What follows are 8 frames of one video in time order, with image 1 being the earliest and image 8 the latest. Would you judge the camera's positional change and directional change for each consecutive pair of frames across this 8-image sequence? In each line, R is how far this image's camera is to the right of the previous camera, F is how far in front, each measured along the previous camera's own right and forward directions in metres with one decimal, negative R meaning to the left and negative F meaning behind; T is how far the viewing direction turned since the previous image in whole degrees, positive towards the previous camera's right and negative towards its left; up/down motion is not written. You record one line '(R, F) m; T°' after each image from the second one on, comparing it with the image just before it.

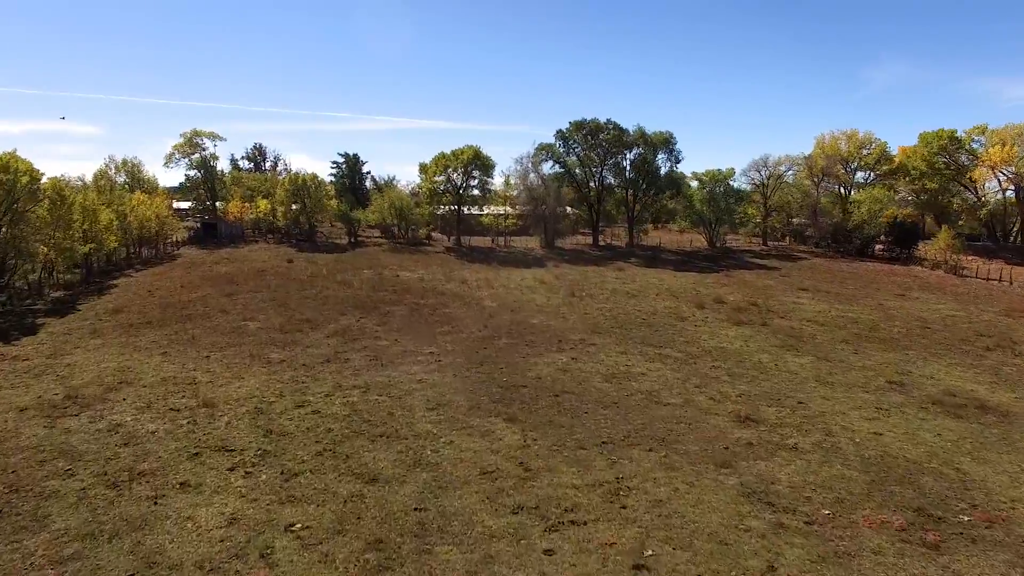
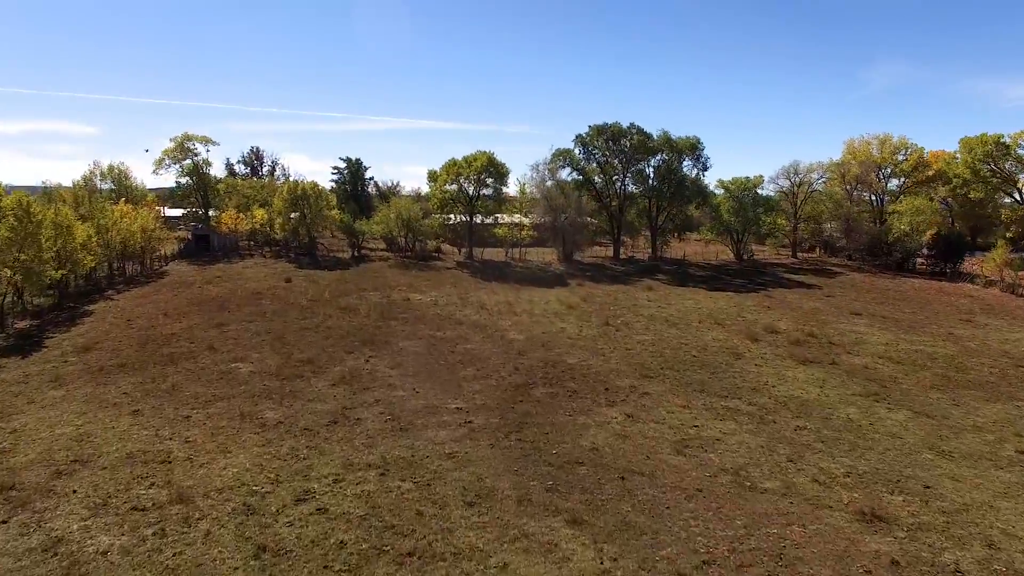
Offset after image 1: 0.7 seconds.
(-1.2, +3.8) m; 0°
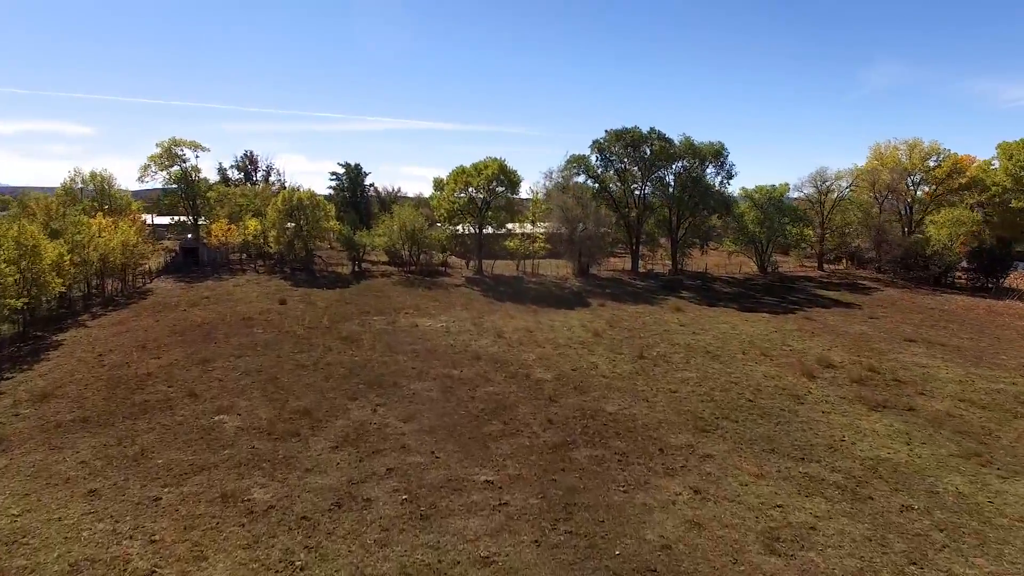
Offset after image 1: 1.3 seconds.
(-1.0, +3.4) m; 0°
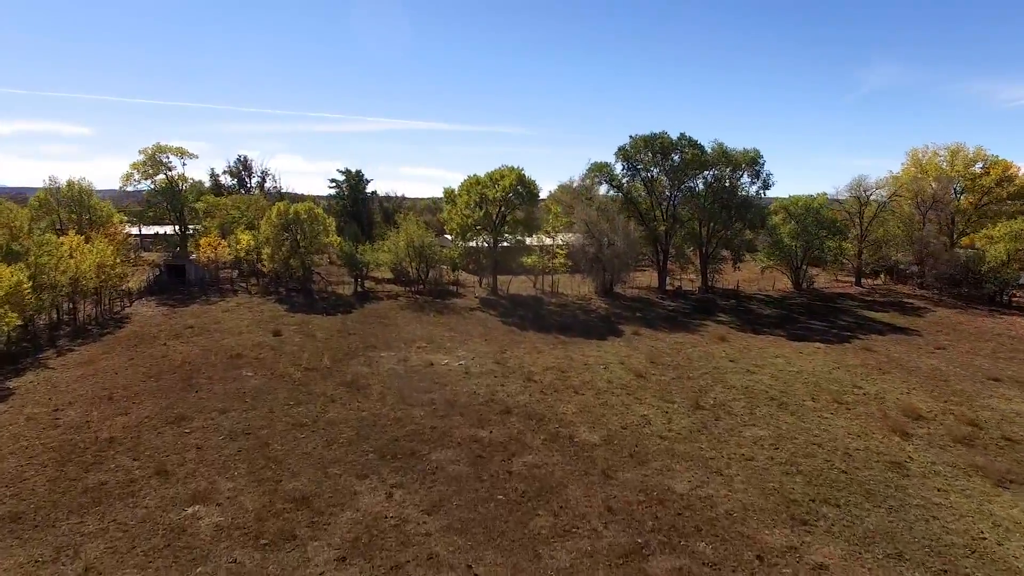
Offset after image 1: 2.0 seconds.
(-1.1, +4.1) m; 0°
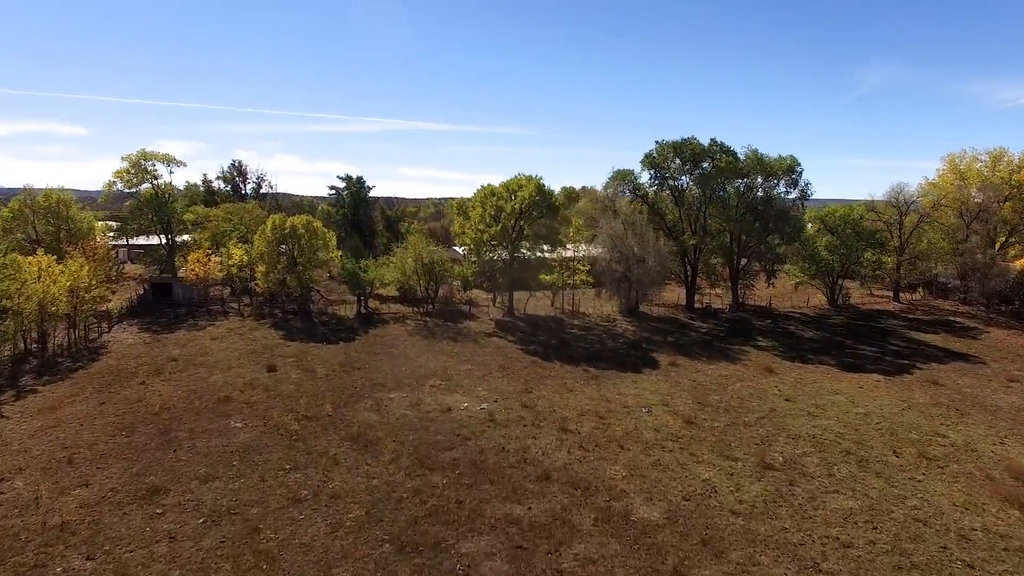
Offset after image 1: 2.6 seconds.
(-1.0, +3.5) m; 0°
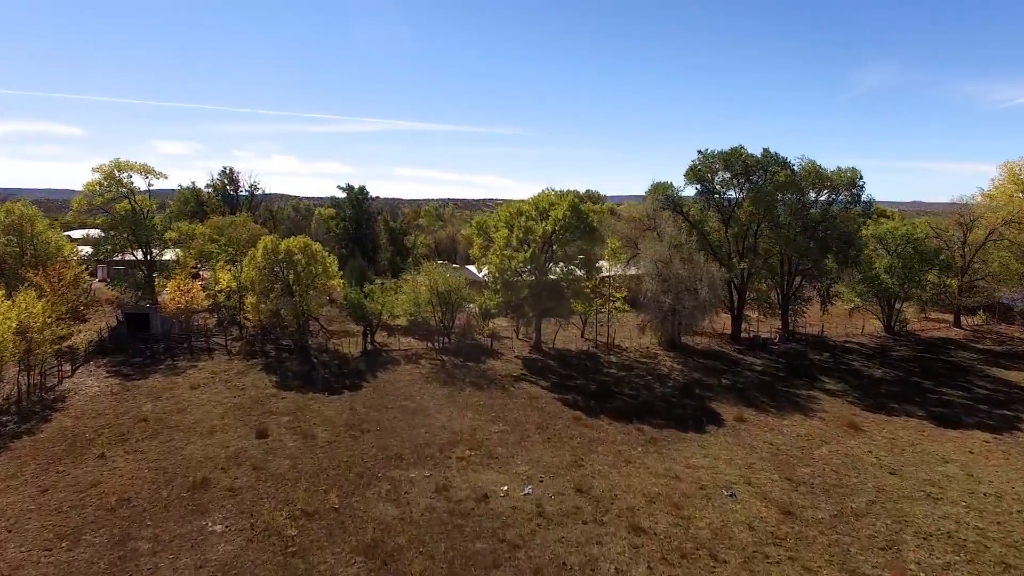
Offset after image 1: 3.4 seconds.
(-1.4, +4.7) m; 0°
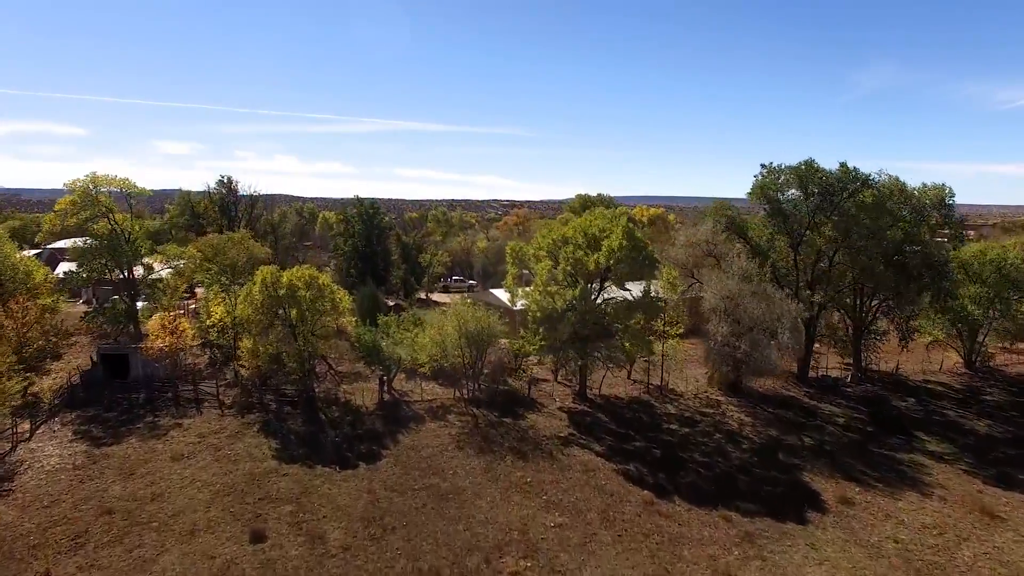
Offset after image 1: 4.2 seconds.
(-1.5, +4.7) m; 0°
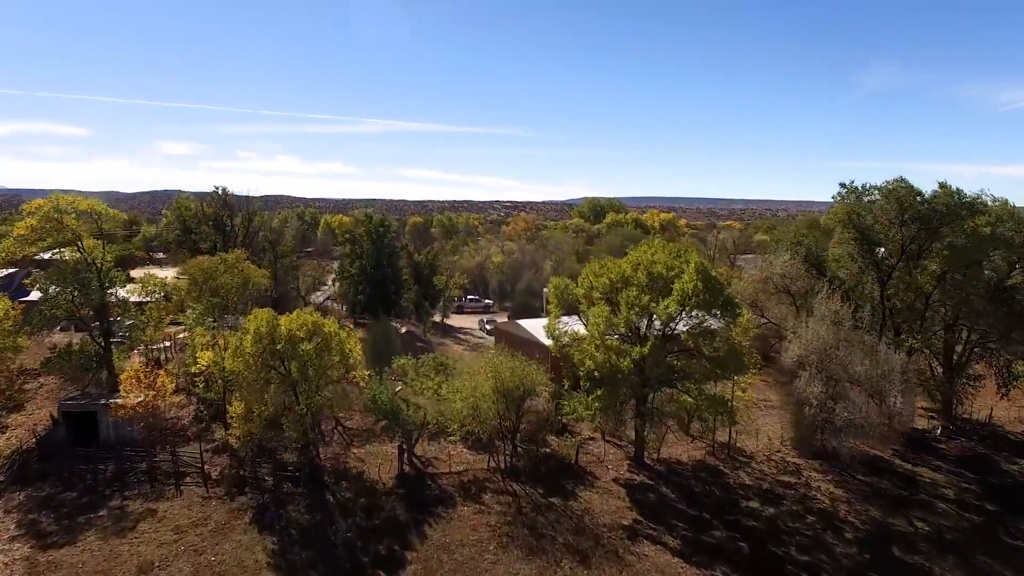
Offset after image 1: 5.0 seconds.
(-1.4, +4.6) m; 0°
